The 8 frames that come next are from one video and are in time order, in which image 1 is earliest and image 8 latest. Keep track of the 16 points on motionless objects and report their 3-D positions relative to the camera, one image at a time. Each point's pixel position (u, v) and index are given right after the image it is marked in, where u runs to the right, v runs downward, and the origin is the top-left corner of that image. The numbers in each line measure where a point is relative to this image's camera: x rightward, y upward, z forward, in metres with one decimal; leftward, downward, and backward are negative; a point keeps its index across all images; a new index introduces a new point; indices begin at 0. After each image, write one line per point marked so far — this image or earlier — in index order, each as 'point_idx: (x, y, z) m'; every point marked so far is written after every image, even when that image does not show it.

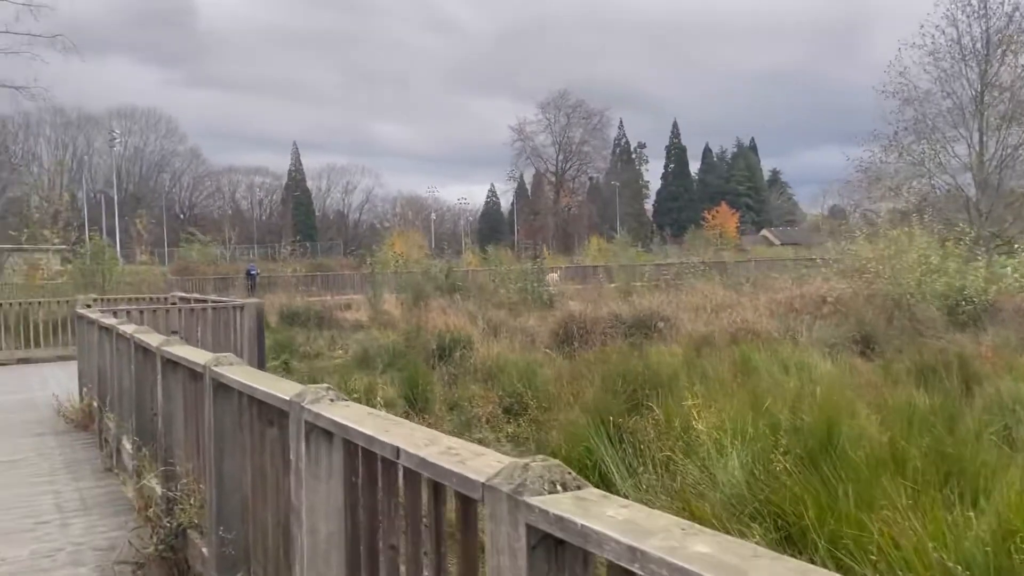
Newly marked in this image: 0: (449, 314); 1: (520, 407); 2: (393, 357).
0: (-0.9, -0.3, +12.0) m
1: (+0.1, -1.1, +7.9) m
2: (-1.4, -0.9, +10.8) m
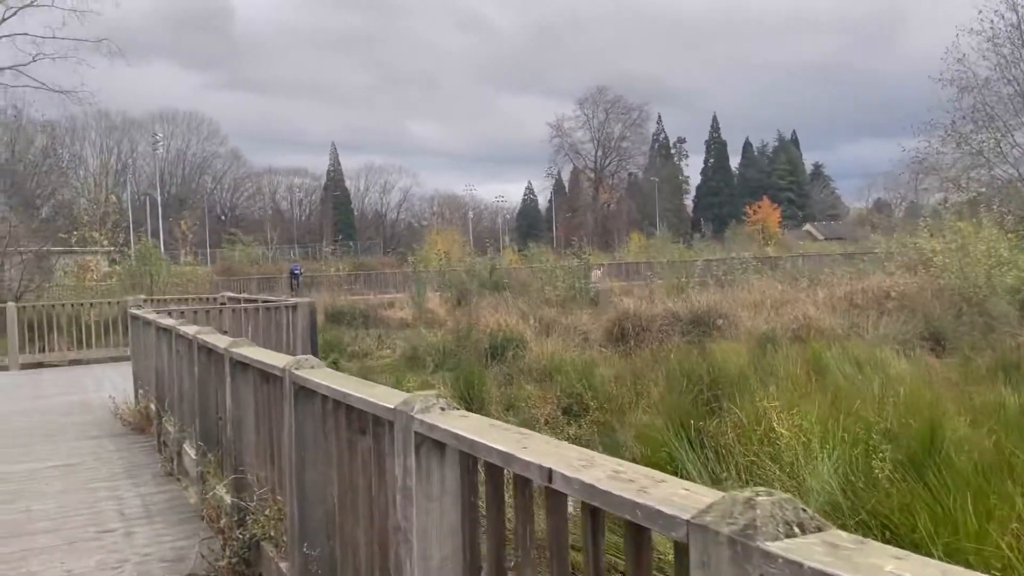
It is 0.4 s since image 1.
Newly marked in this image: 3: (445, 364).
0: (-0.2, -0.3, +11.7) m
1: (+0.6, -1.1, +7.7) m
2: (-0.8, -0.9, +10.6) m
3: (-0.8, -1.0, +10.4) m
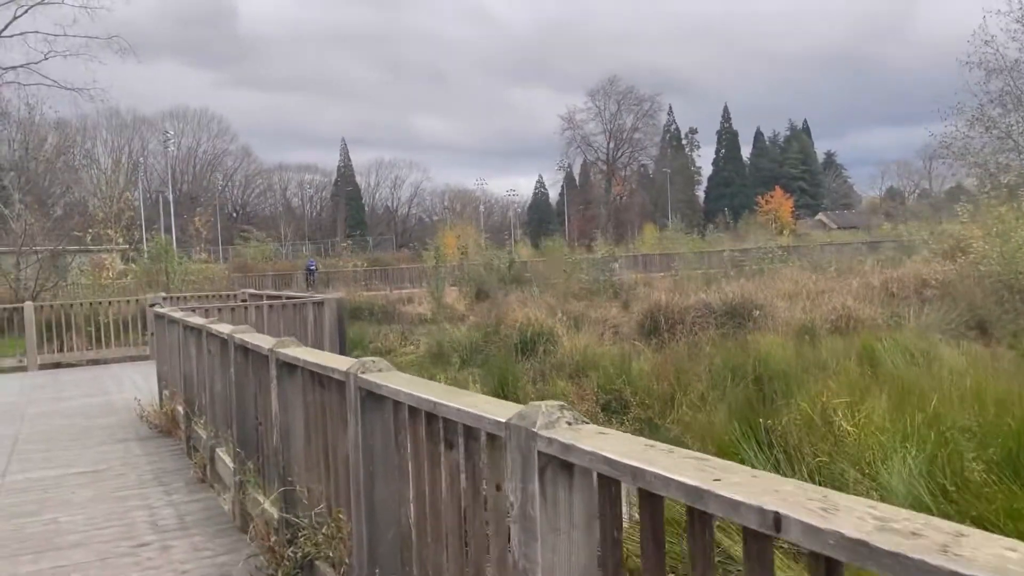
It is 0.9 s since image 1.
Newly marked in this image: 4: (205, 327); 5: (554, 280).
0: (+0.2, -0.2, +11.5) m
1: (+0.9, -1.0, +7.4) m
2: (-0.4, -0.8, +10.3) m
3: (-0.4, -0.9, +10.1) m
4: (-1.7, -0.2, +4.7) m
5: (+0.8, +0.1, +17.4) m
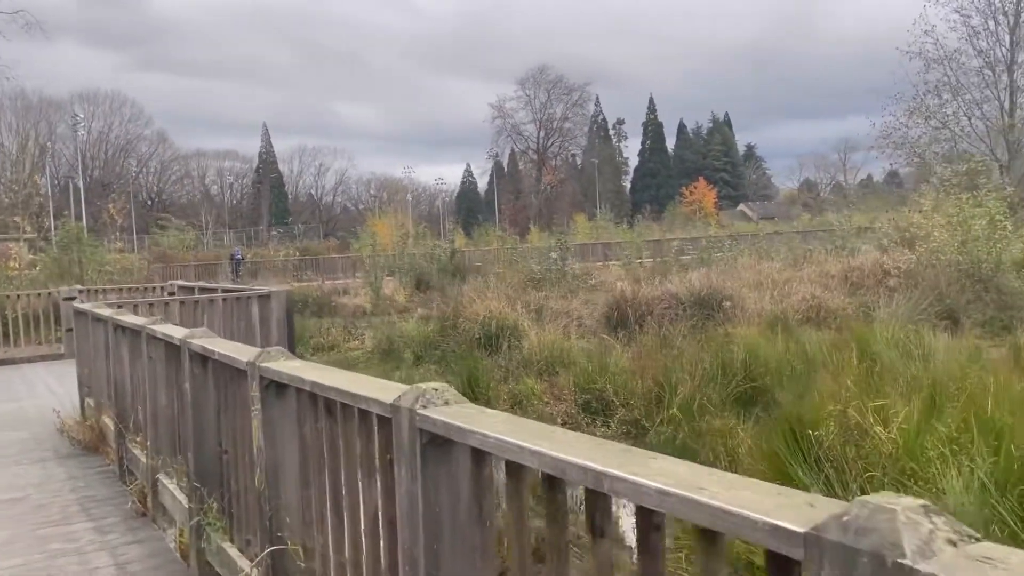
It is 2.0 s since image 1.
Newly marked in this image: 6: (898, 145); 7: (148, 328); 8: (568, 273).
0: (-0.4, -0.1, +10.8) m
1: (+0.7, -0.9, +6.8) m
2: (-0.9, -0.7, +9.6) m
3: (-0.9, -0.8, +9.4) m
4: (-1.7, -0.2, +3.9) m
5: (-0.3, +0.3, +16.7) m
6: (+8.7, +3.2, +19.5) m
7: (-1.6, -0.2, +3.9) m
8: (+1.0, +0.3, +15.2) m
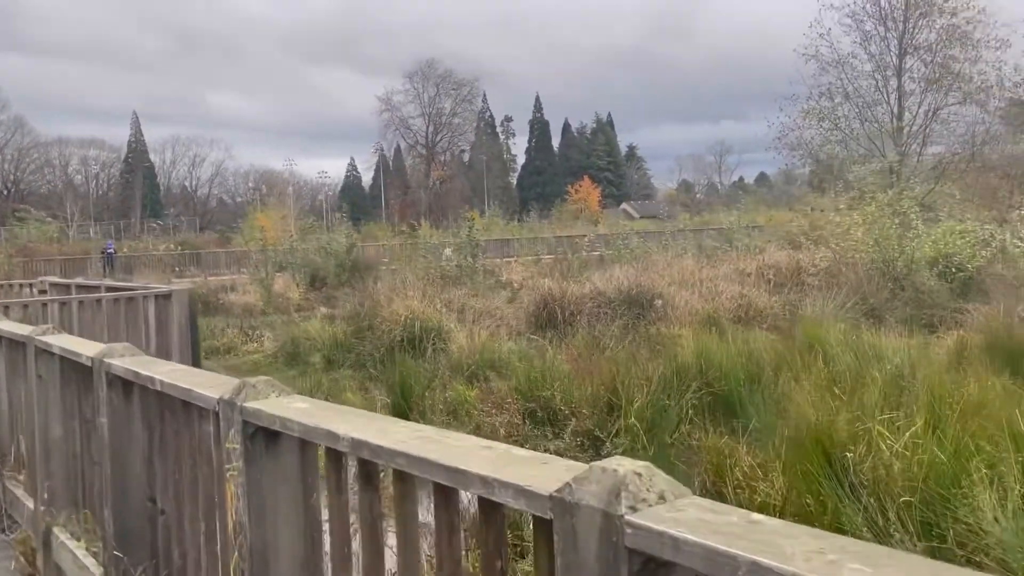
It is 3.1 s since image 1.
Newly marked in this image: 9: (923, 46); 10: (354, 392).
0: (-1.3, -0.1, +10.0) m
1: (+0.3, -0.9, +6.3) m
2: (-1.7, -0.7, +8.8) m
3: (-1.7, -0.8, +8.6) m
4: (-1.7, -0.2, +3.0) m
5: (-2.0, +0.4, +15.9) m
6: (+6.5, +3.3, +19.9) m
7: (-1.7, -0.2, +3.0) m
8: (-0.6, +0.3, +14.6) m
9: (+8.9, +5.2, +18.6) m
10: (-1.3, -0.9, +7.5) m
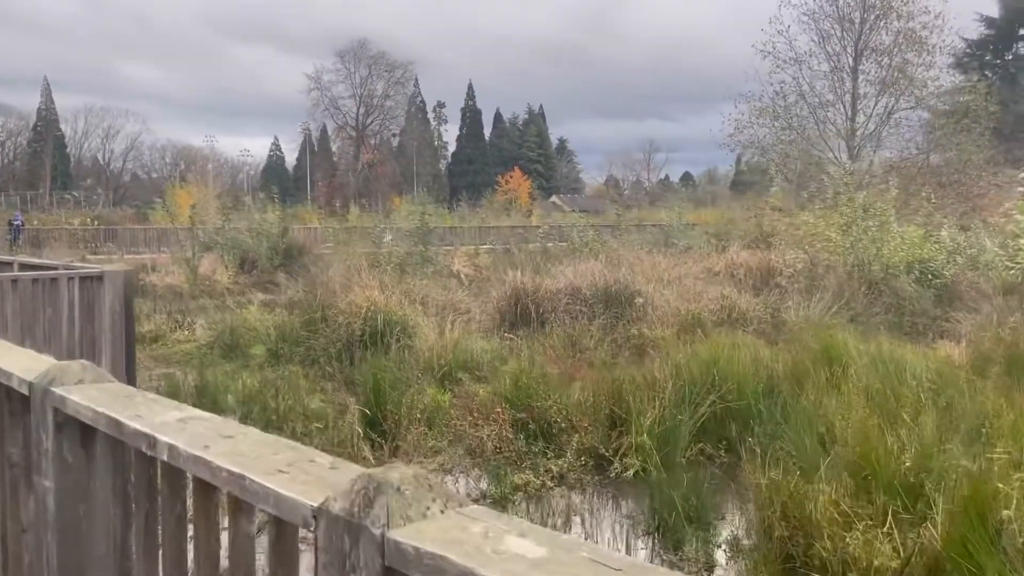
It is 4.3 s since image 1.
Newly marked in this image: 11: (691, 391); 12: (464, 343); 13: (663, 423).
0: (-1.7, +0.1, +9.1) m
1: (+0.2, -0.9, +5.5) m
2: (-2.0, -0.6, +7.9) m
3: (-1.9, -0.6, +7.7) m
4: (-1.5, -0.1, +2.1) m
5: (-2.9, +0.6, +14.9) m
6: (+5.4, +3.3, +19.6) m
7: (-1.4, -0.1, +2.1) m
8: (-1.3, +0.5, +13.7) m
9: (+7.9, +5.1, +18.5) m
10: (-1.5, -0.8, +6.7) m
11: (+1.1, -0.6, +5.5) m
12: (-0.4, -0.4, +7.3) m
13: (+0.9, -0.8, +5.2) m
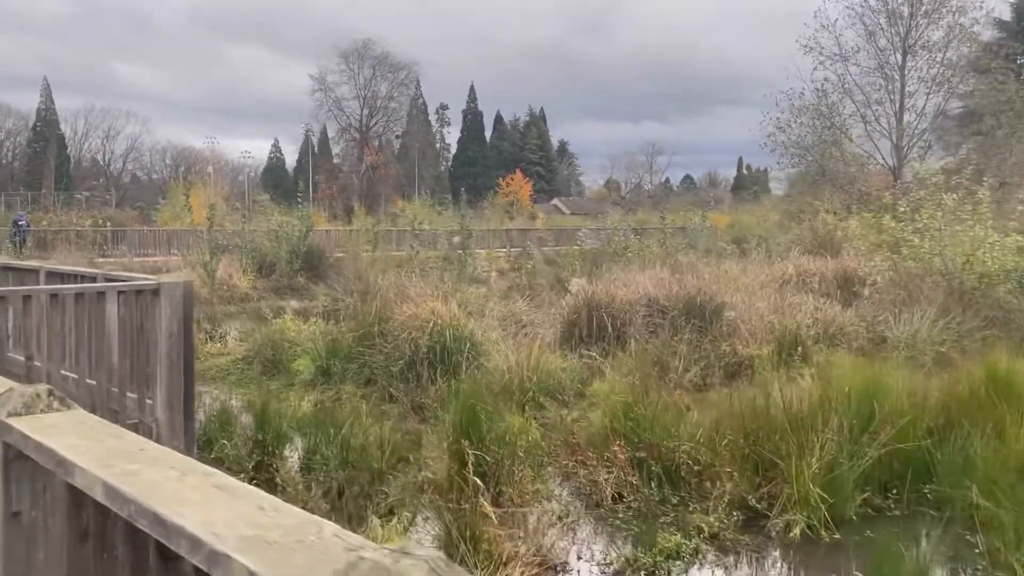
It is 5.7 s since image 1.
0: (-1.1, 0.0, +8.3) m
1: (+0.8, -1.0, +4.7) m
2: (-1.4, -0.7, +7.0) m
3: (-1.3, -0.7, +6.8) m
4: (-0.8, -0.2, +1.3) m
5: (-2.3, +0.5, +14.1) m
6: (+6.0, +3.1, +18.8) m
7: (-0.7, -0.2, +1.3) m
8: (-0.7, +0.4, +12.8) m
9: (+8.6, +5.0, +17.7) m
10: (-0.9, -0.9, +5.8) m
11: (+1.8, -0.7, +4.7) m
12: (+0.2, -0.5, +6.4) m
13: (+1.6, -0.9, +4.3) m
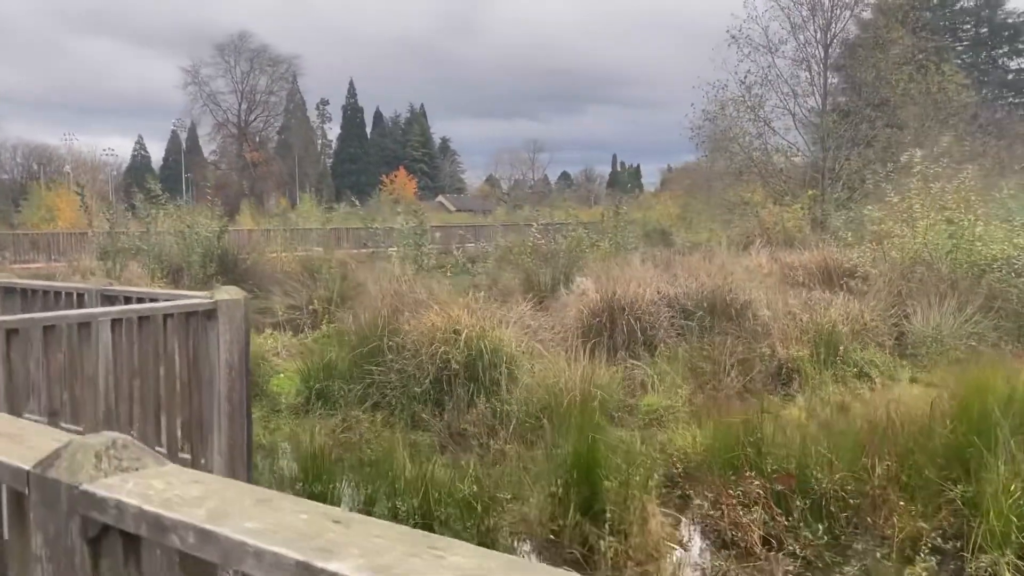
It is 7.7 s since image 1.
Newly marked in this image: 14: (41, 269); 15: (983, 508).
0: (-1.0, -0.1, +7.3) m
1: (+1.4, -1.0, +4.0) m
2: (-1.1, -0.7, +6.0) m
3: (-1.0, -0.8, +5.8) m
4: (+0.2, -0.2, +0.4) m
5: (-3.0, +0.4, +12.9) m
6: (+4.5, +3.3, +18.7) m
7: (+0.3, -0.2, +0.4) m
8: (-1.3, +0.3, +11.9) m
9: (+7.1, +5.2, +17.9) m
10: (-0.4, -1.0, +4.9) m
11: (+2.3, -0.7, +4.1) m
12: (+0.5, -0.6, +5.6) m
13: (+2.2, -0.9, +3.8) m
14: (-9.8, +0.4, +17.9) m
15: (+2.0, -0.9, +3.7) m
